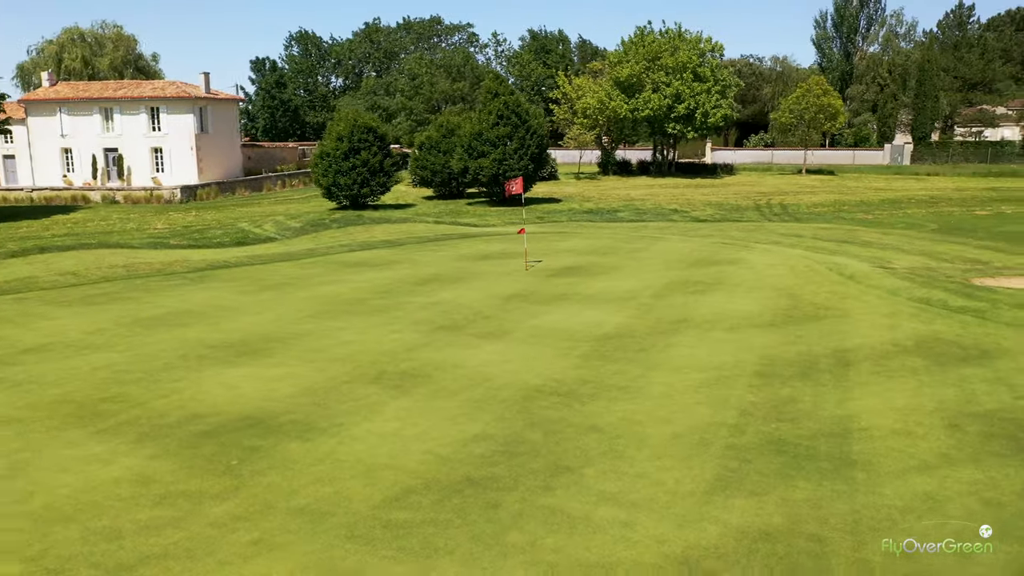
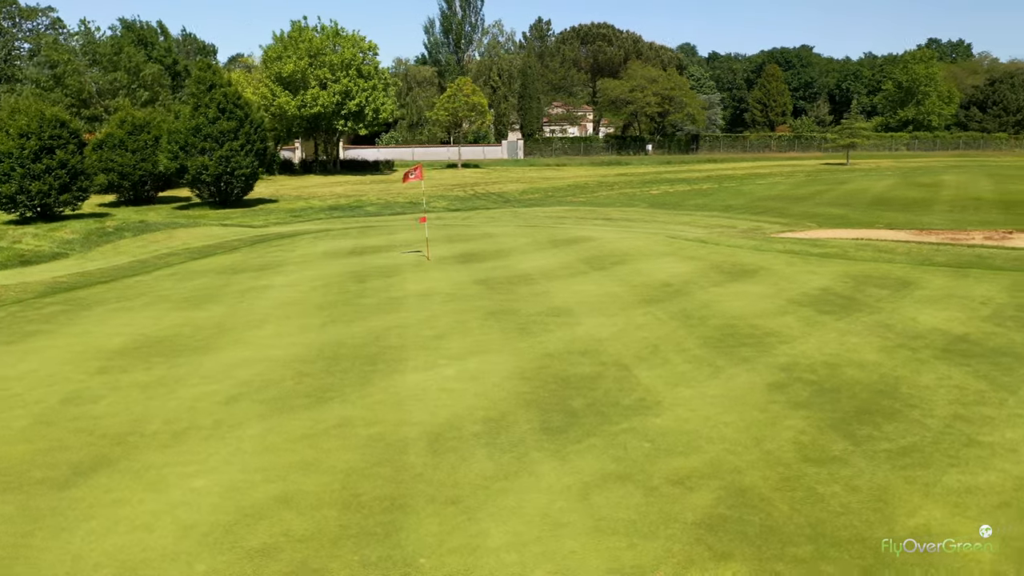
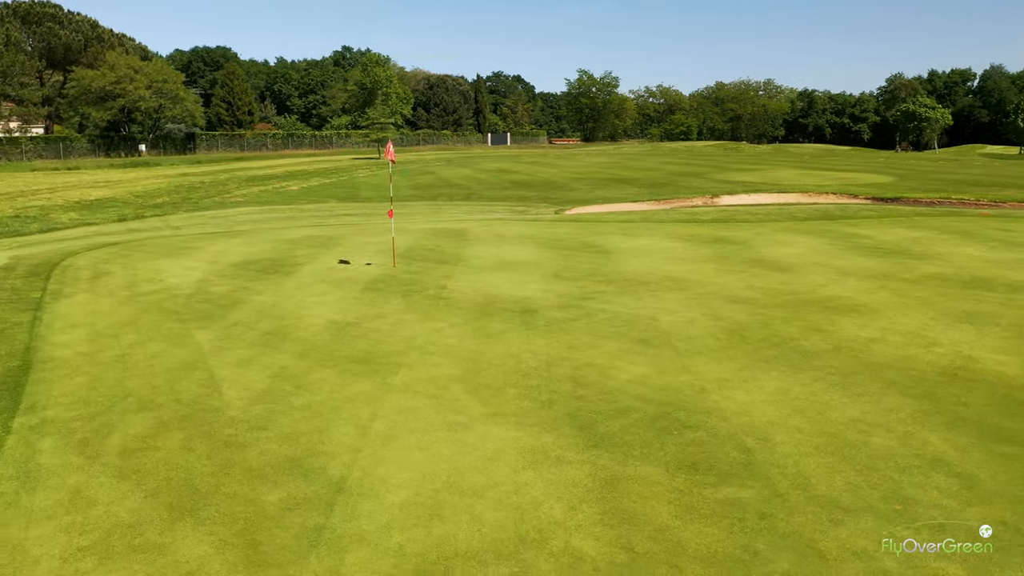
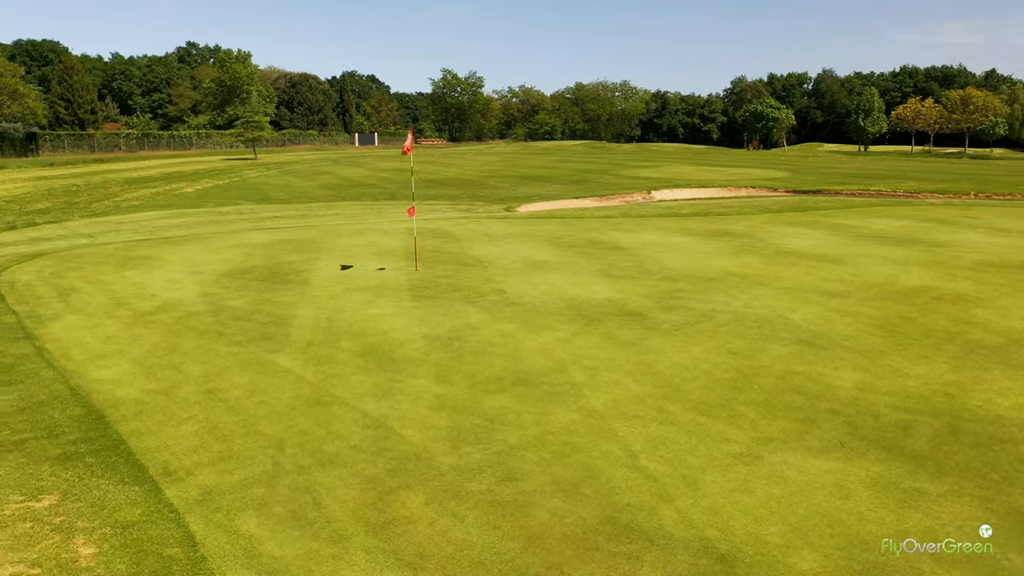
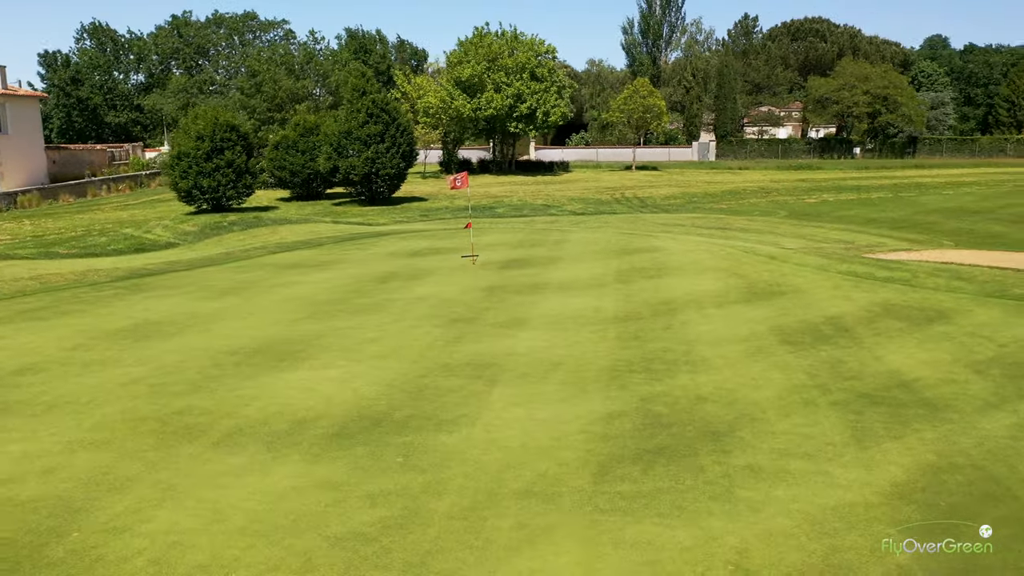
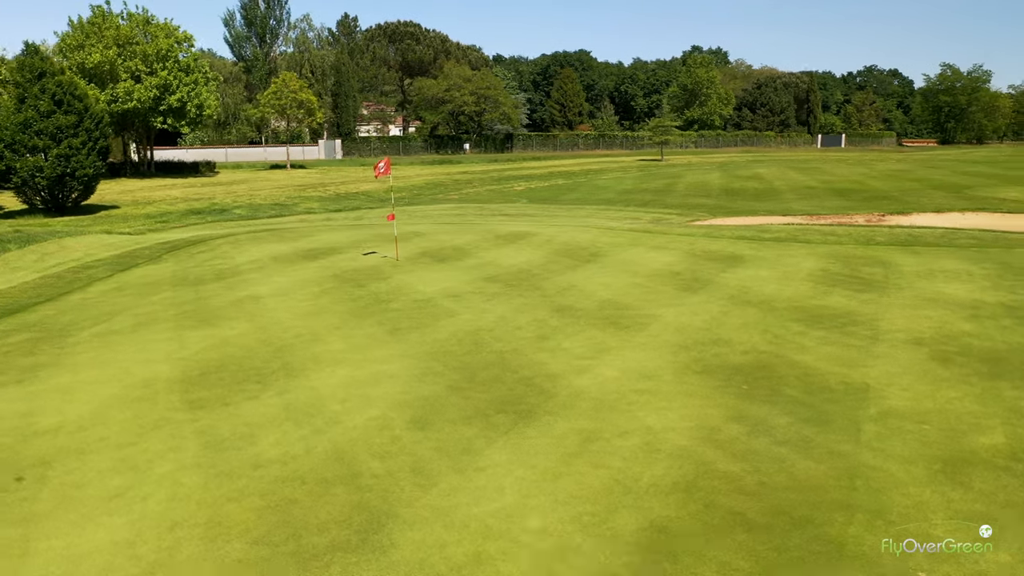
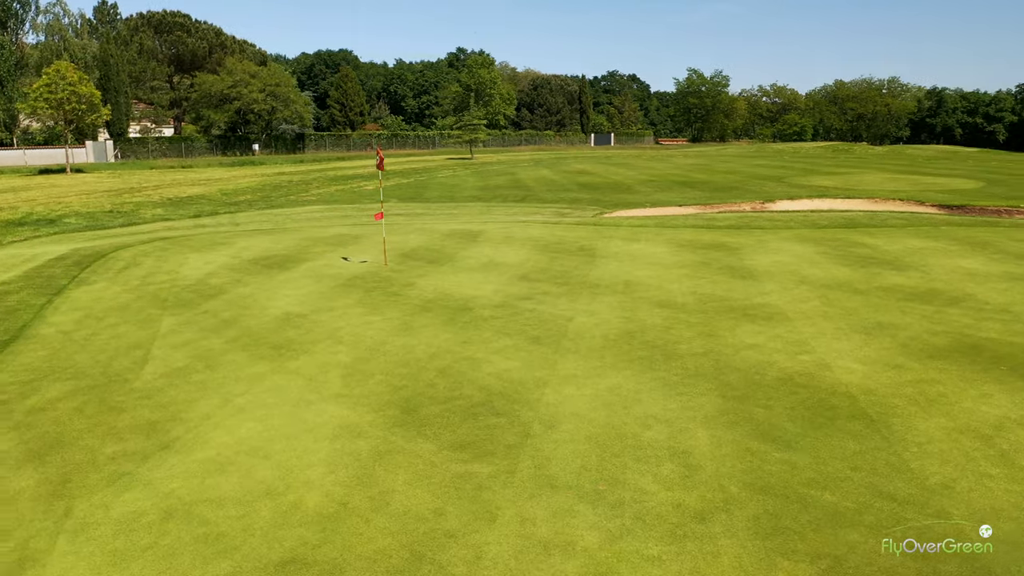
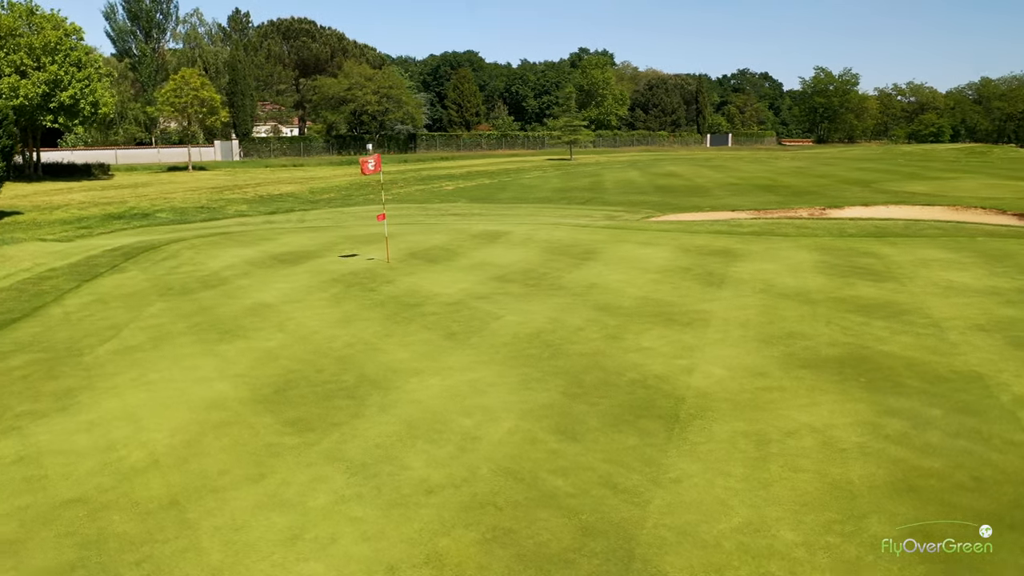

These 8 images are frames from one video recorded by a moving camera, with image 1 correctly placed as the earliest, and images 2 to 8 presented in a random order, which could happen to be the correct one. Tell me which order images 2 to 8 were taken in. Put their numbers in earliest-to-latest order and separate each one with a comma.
5, 2, 6, 8, 7, 3, 4
